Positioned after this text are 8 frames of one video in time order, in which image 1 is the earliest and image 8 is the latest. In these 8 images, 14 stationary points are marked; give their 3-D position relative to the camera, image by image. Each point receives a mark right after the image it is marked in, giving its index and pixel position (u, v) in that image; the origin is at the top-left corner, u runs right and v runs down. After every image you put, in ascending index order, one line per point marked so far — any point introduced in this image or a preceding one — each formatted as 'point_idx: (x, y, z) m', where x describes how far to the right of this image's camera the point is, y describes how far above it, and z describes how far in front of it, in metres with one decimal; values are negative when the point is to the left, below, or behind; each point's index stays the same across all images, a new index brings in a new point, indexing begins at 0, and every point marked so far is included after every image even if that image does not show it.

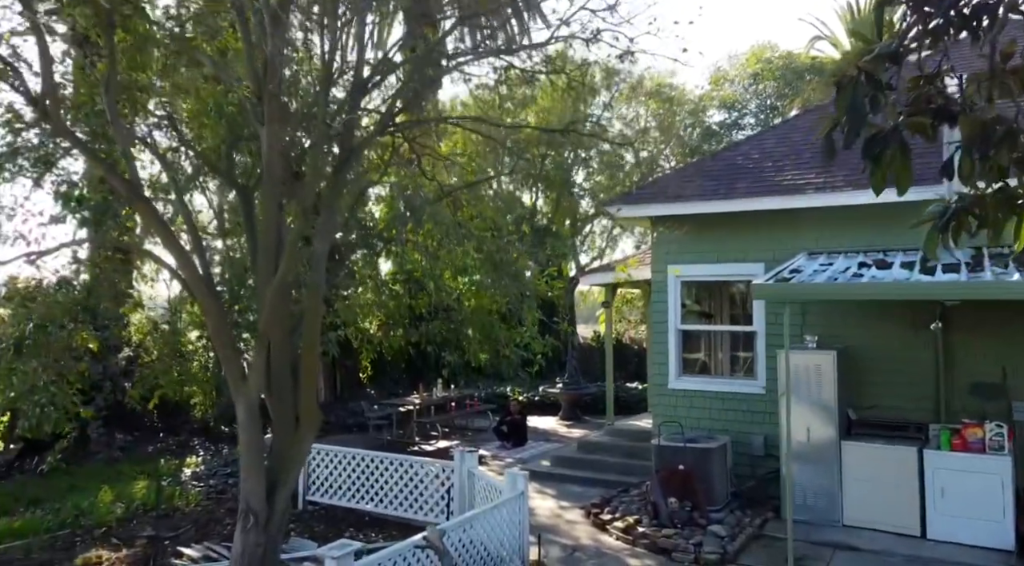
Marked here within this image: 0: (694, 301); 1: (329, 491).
0: (+2.2, -0.2, +9.6) m
1: (-2.0, -2.3, +8.8) m
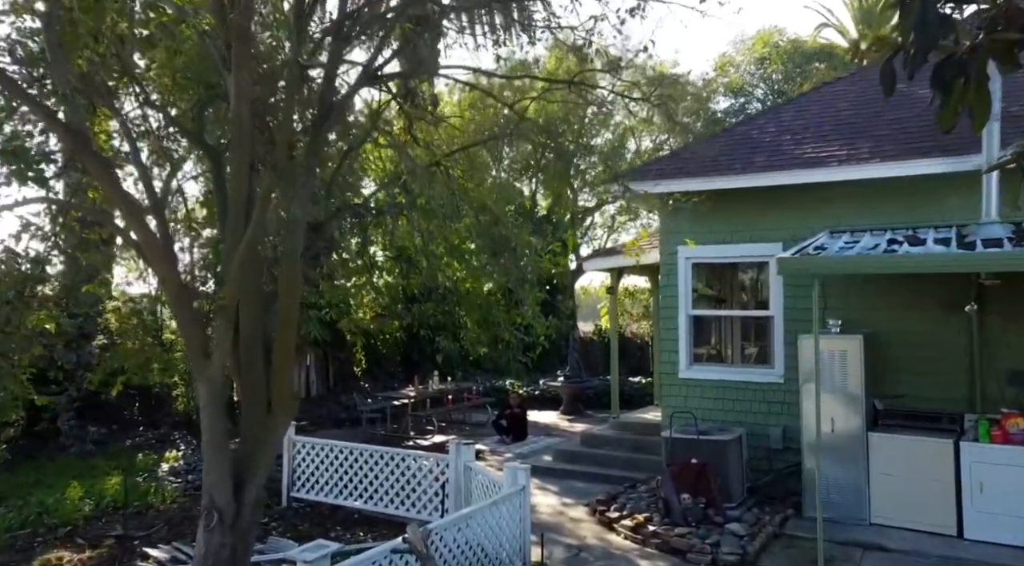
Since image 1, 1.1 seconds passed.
0: (+2.2, 0.0, +9.0) m
1: (-2.0, -2.1, +8.2) m
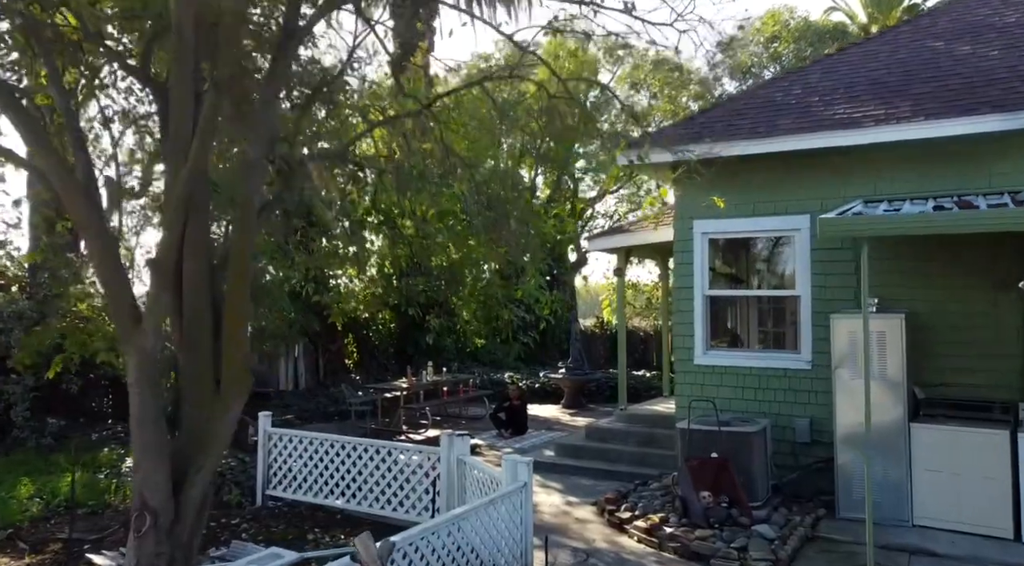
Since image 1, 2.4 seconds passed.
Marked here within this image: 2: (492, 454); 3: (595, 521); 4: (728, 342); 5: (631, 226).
0: (+2.2, +0.2, +8.2) m
1: (-2.0, -1.9, +7.4) m
2: (-0.3, -2.2, +10.2) m
3: (+0.7, -2.1, +7.1) m
4: (+2.2, -0.6, +8.2) m
5: (+1.5, +0.7, +10.1) m
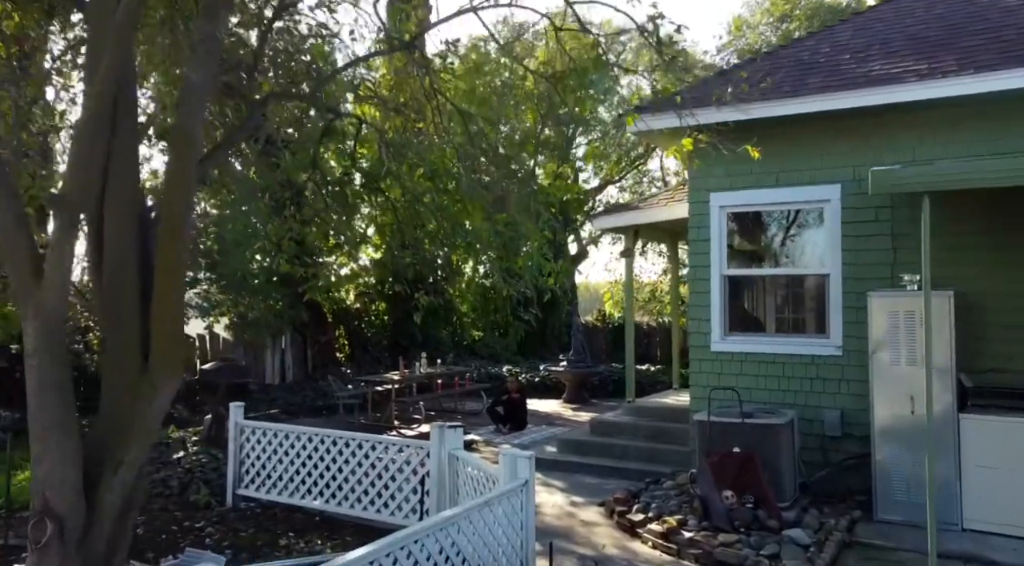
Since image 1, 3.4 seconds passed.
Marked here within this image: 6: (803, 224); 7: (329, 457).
0: (+2.2, +0.4, +7.4) m
1: (-2.0, -1.7, +6.6) m
2: (-0.3, -2.0, +9.5) m
3: (+0.7, -1.9, +6.4) m
4: (+2.2, -0.4, +7.4) m
5: (+1.5, +0.9, +9.3) m
6: (+2.6, +0.5, +7.2) m
7: (-1.5, -1.4, +6.4) m
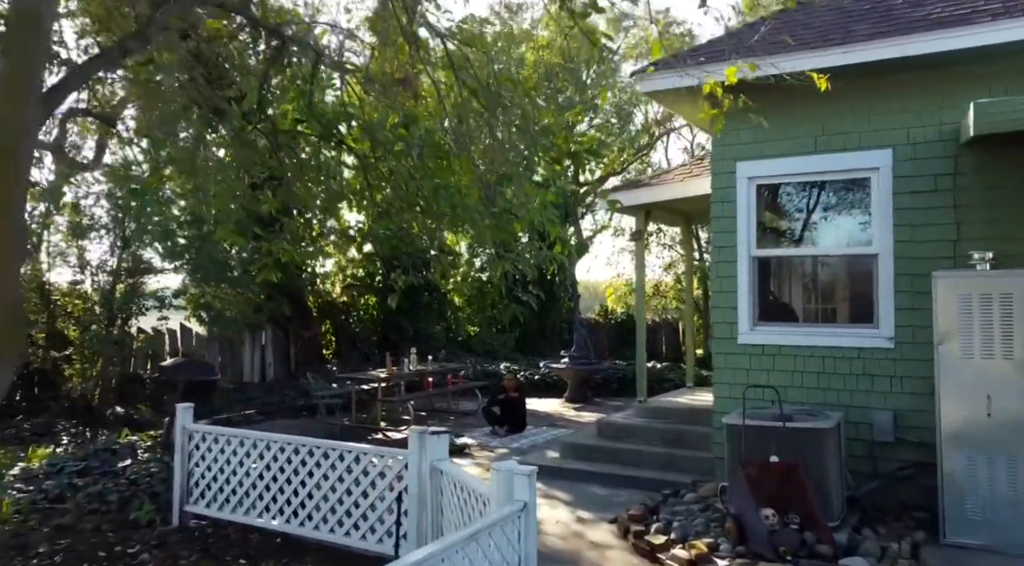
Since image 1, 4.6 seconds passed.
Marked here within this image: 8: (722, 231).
0: (+2.1, +0.6, +6.4) m
1: (-2.1, -1.5, +5.6) m
2: (-0.3, -1.8, +8.5) m
3: (+0.7, -1.8, +5.4) m
4: (+2.1, -0.3, +6.4) m
5: (+1.5, +1.1, +8.3) m
6: (+2.6, +0.7, +6.2) m
7: (-1.5, -1.2, +5.4) m
8: (+1.7, +0.4, +6.6) m
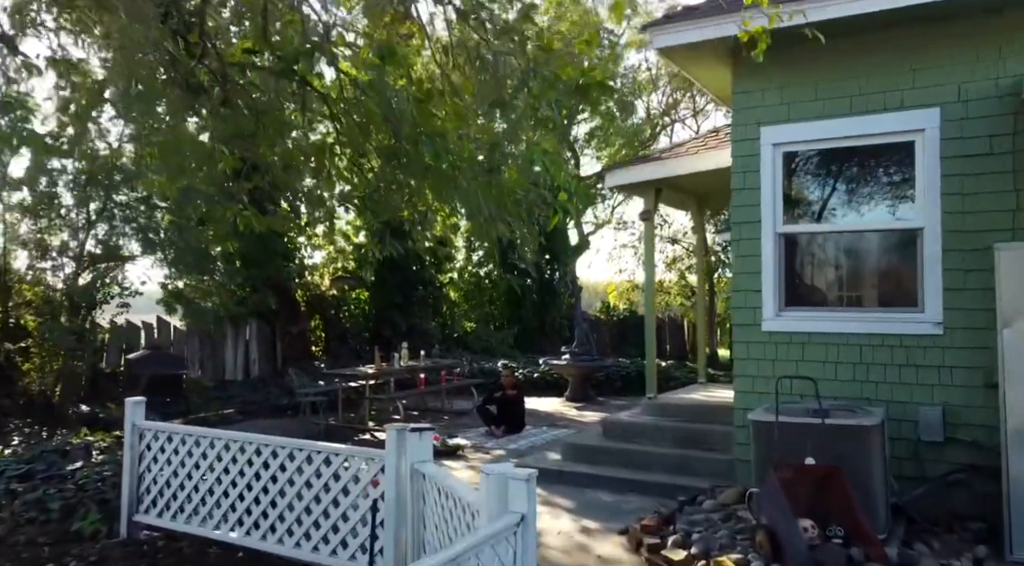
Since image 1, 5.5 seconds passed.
0: (+2.1, +0.7, +5.7) m
1: (-2.1, -1.4, +4.9) m
2: (-0.3, -1.7, +7.8) m
3: (+0.7, -1.6, +4.6) m
4: (+2.1, -0.1, +5.7) m
5: (+1.4, +1.2, +7.6) m
6: (+2.6, +0.8, +5.5) m
7: (-1.5, -1.1, +4.6) m
8: (+1.7, +0.6, +5.9) m
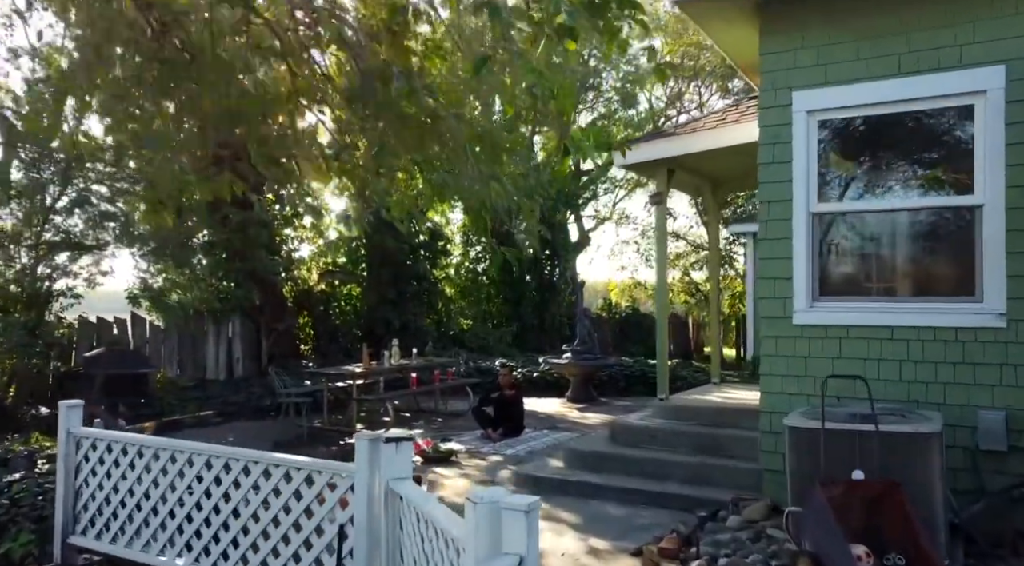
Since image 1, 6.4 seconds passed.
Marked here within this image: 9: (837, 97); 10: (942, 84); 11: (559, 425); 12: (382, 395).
0: (+2.1, +0.8, +5.0) m
1: (-2.1, -1.3, +4.2) m
2: (-0.4, -1.6, +7.1) m
3: (+0.7, -1.5, +4.0) m
4: (+2.1, 0.0, +5.0) m
5: (+1.4, +1.3, +6.9) m
6: (+2.5, +0.9, +4.8) m
7: (-1.5, -1.0, +4.0) m
8: (+1.7, +0.7, +5.2) m
9: (+2.0, +1.1, +4.9) m
10: (+2.5, +1.2, +4.6) m
11: (+0.5, -1.7, +9.4) m
12: (-1.5, -1.3, +9.3) m
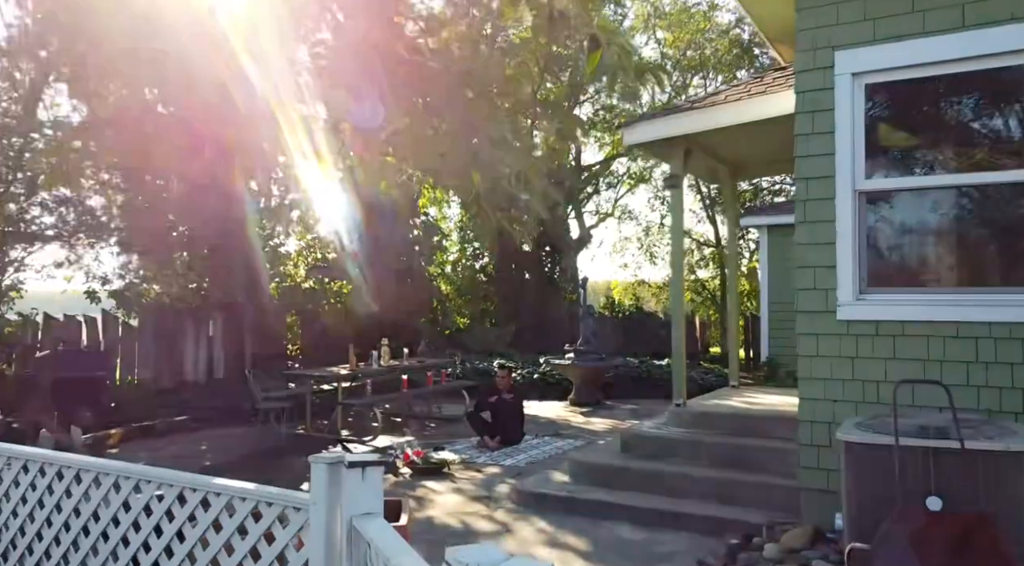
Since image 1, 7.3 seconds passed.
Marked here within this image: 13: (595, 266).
0: (+2.1, +0.9, +4.3) m
1: (-2.1, -1.2, +3.5) m
2: (-0.4, -1.6, +6.4) m
3: (+0.7, -1.5, +3.2) m
4: (+2.1, 0.0, +4.3) m
5: (+1.4, +1.4, +6.2) m
6: (+2.5, +1.0, +4.1) m
7: (-1.5, -0.9, +3.2) m
8: (+1.7, +0.7, +4.5) m
9: (+2.0, +1.2, +4.2) m
10: (+2.5, +1.2, +3.9) m
11: (+0.5, -1.6, +8.7) m
12: (-1.5, -1.3, +8.6) m
13: (+2.0, +0.4, +19.3) m
